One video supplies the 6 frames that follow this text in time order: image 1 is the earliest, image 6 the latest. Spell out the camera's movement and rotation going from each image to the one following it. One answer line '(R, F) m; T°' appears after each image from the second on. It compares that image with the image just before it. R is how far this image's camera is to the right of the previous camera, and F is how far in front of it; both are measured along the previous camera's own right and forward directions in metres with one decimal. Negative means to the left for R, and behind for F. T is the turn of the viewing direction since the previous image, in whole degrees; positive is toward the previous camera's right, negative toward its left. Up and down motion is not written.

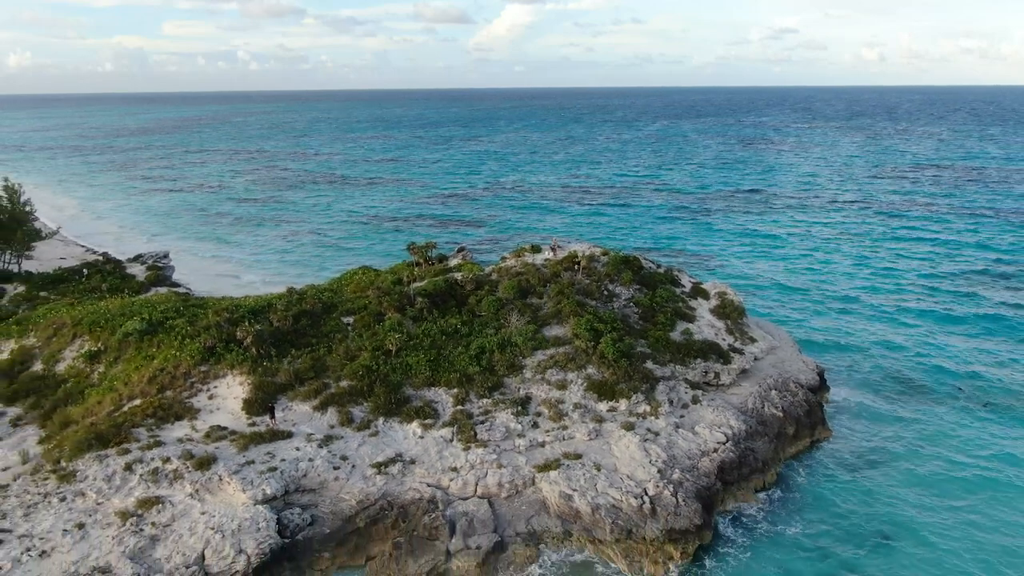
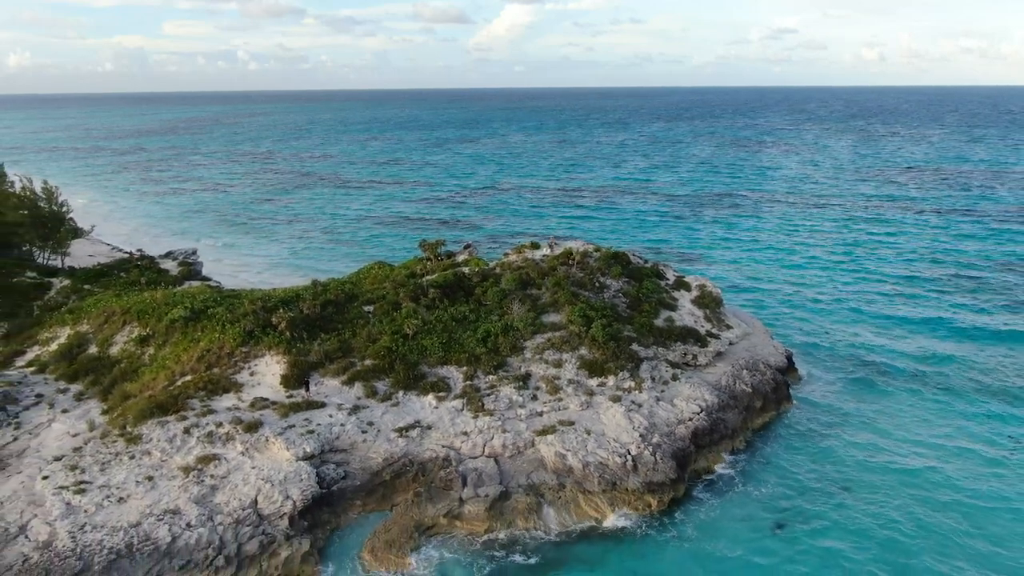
(-0.1, -2.5) m; 0°
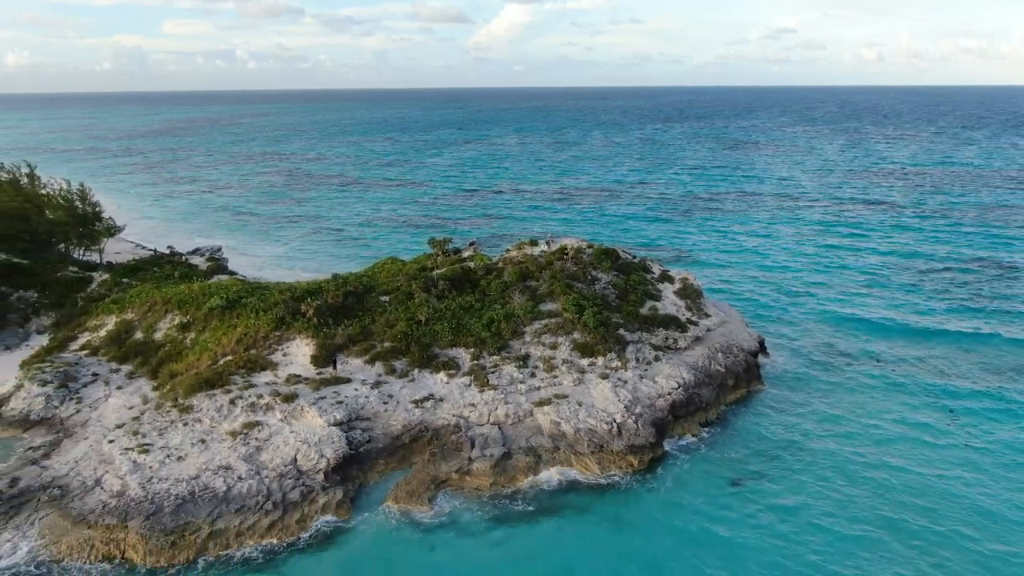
(-0.1, -2.7) m; 0°
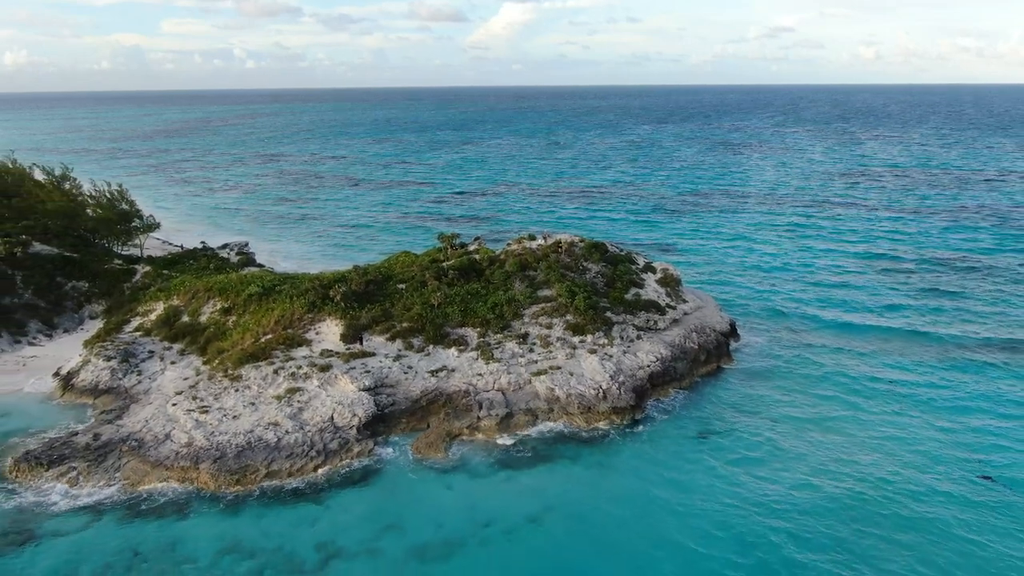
(-0.1, -3.5) m; 0°
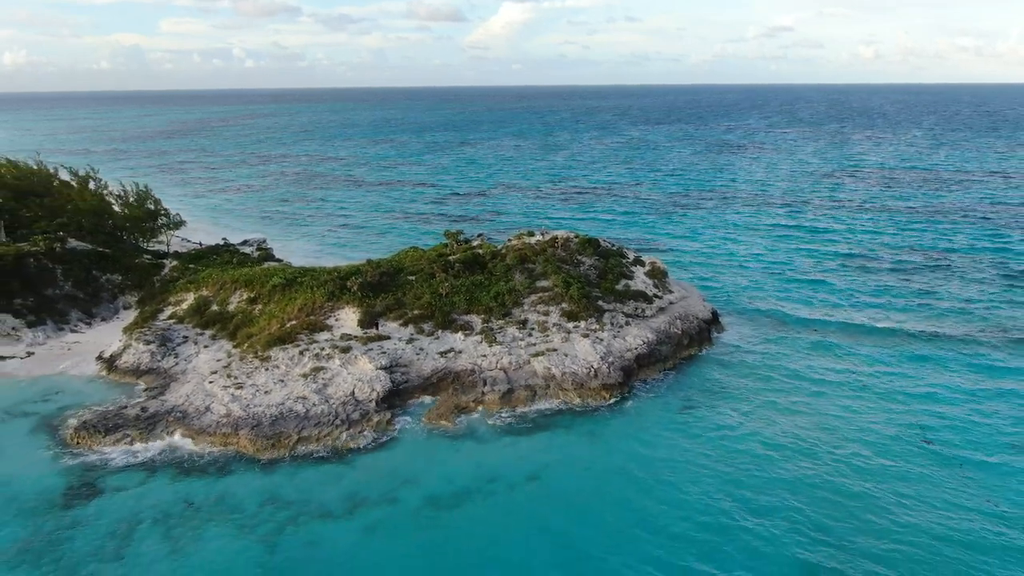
(-0.1, -2.7) m; 0°
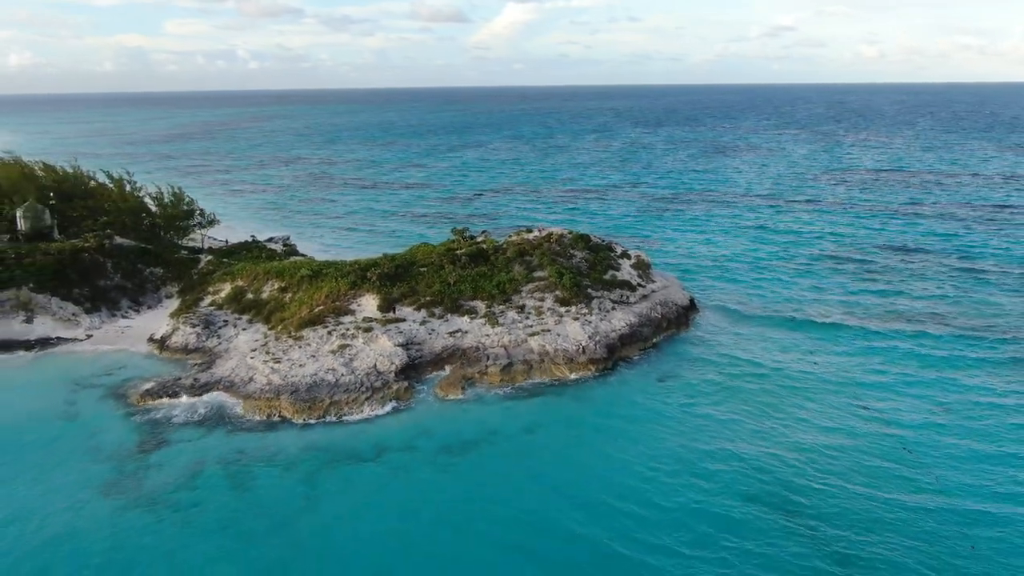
(+0.1, -4.0) m; 0°
